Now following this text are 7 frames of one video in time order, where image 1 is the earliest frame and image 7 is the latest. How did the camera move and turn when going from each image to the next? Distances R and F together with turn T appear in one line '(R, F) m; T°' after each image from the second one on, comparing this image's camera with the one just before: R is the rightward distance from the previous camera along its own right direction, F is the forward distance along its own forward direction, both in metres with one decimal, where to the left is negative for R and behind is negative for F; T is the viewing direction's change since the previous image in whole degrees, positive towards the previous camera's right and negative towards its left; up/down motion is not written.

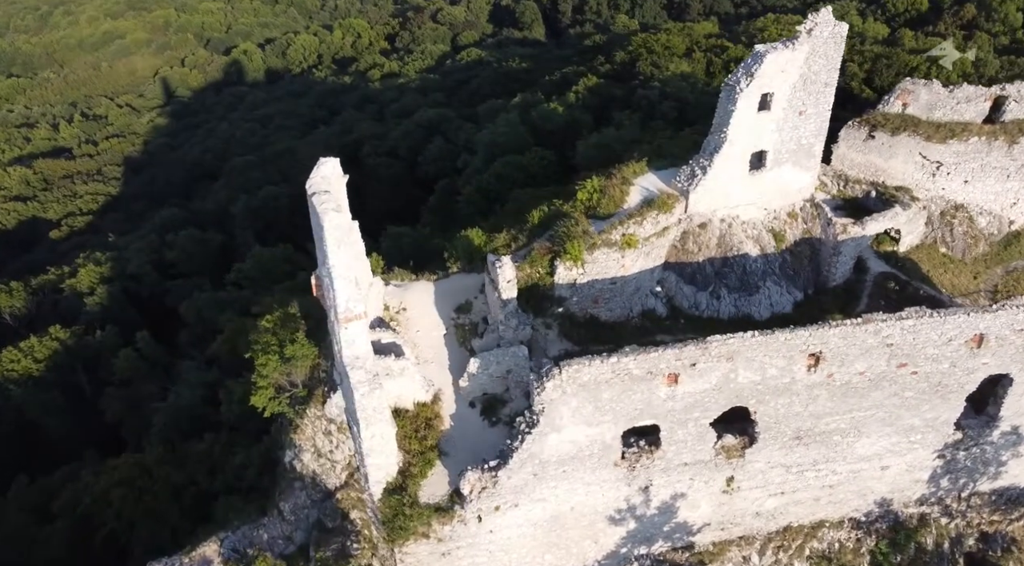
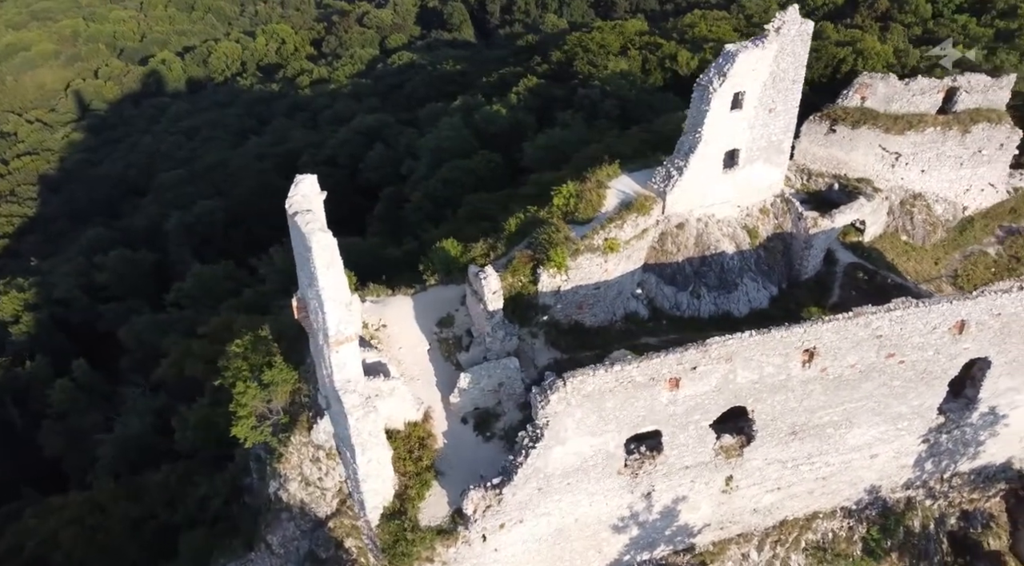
(-1.2, +0.4) m; +5°
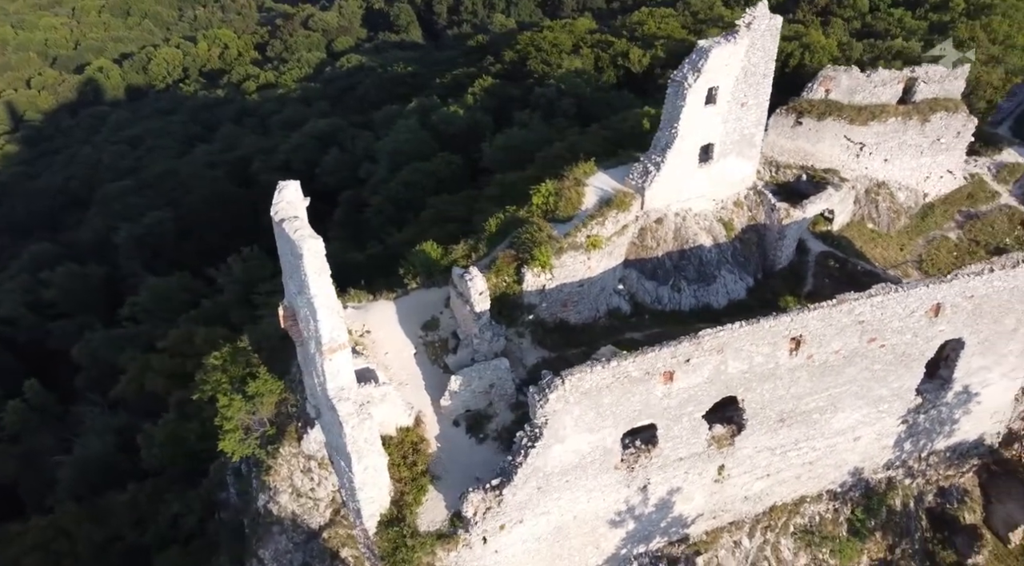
(-0.8, 0.0) m; +3°
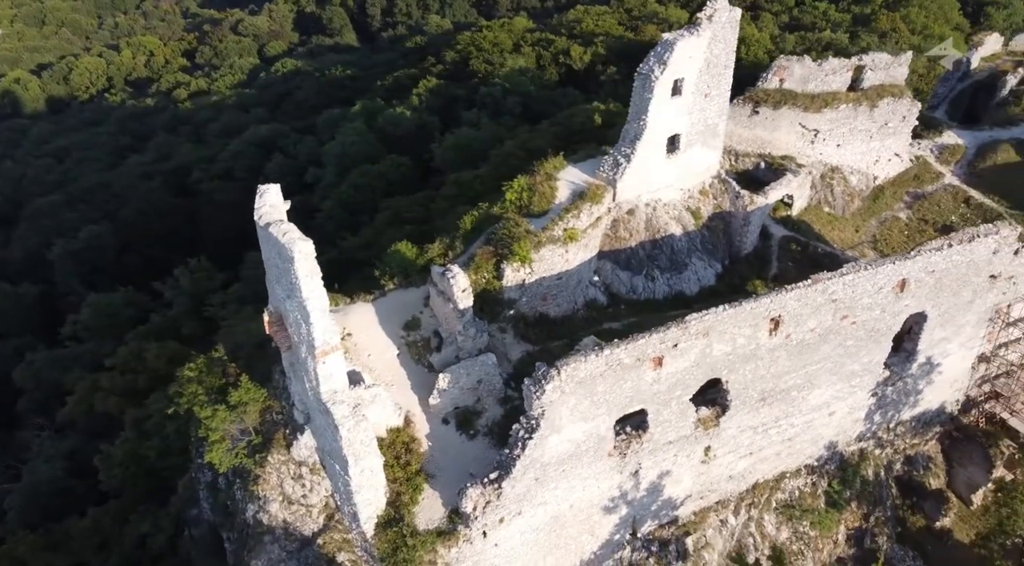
(-1.0, -0.1) m; +4°
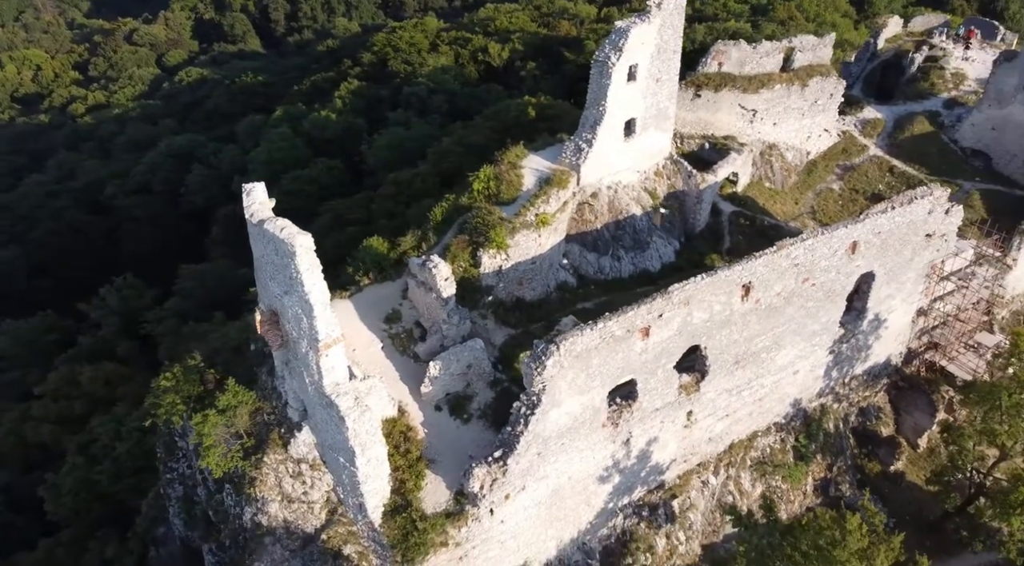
(-1.6, -0.4) m; +6°
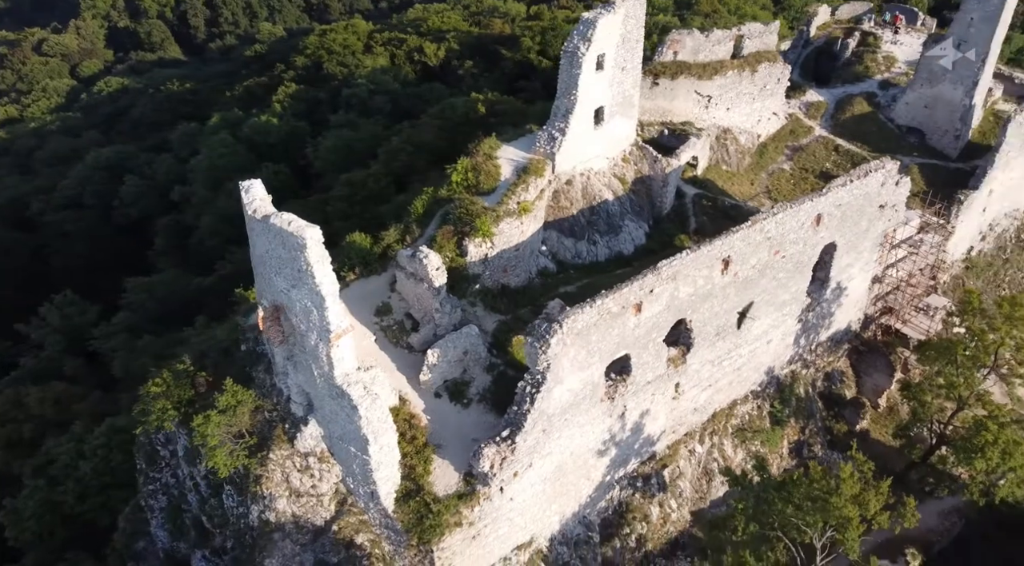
(-1.4, -0.4) m; +5°
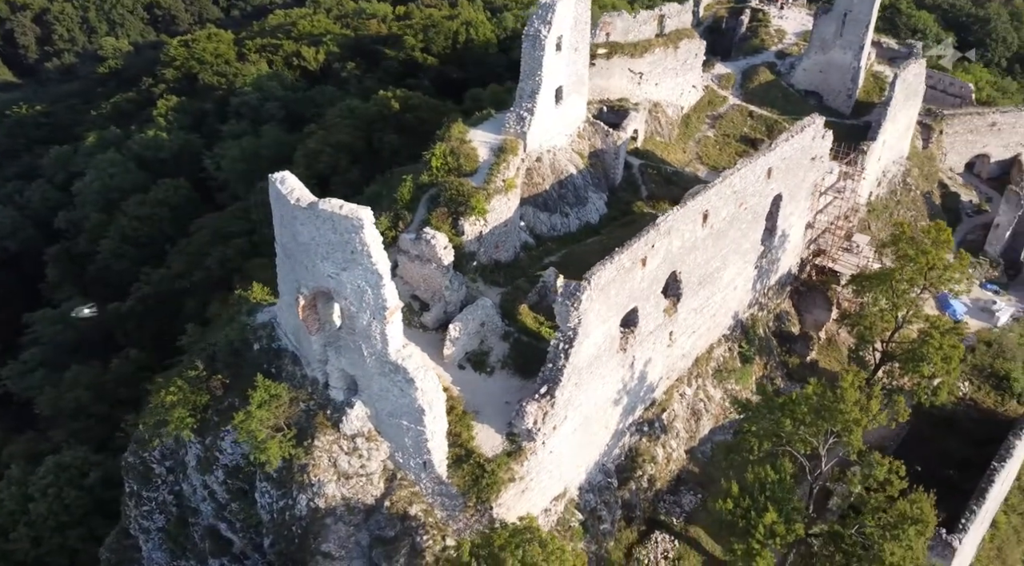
(-3.6, -0.7) m; +10°
